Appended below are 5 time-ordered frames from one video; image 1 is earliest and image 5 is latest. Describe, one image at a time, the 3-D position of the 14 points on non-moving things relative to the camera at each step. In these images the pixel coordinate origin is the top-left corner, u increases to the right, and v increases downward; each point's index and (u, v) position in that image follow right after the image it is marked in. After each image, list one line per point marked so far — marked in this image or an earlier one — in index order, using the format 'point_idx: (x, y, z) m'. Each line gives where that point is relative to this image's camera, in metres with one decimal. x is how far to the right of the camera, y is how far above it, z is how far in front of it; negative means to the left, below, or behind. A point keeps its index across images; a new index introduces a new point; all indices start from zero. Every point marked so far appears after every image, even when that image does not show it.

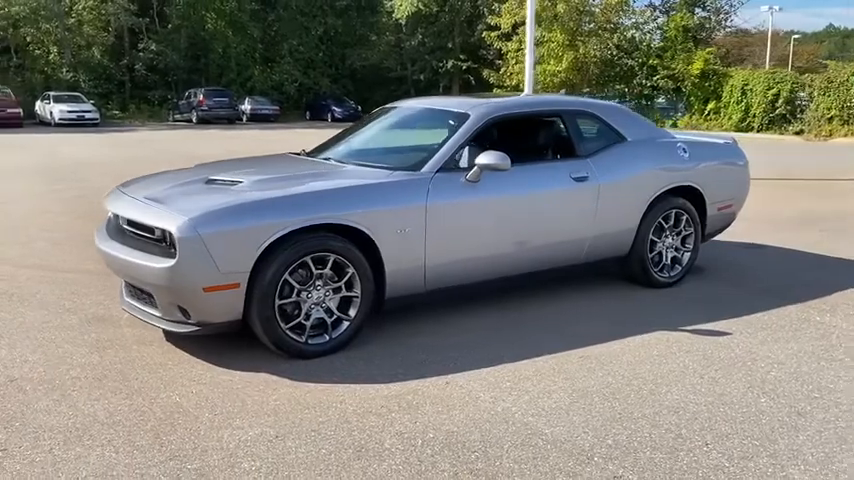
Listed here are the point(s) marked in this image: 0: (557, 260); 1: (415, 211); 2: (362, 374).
0: (+1.0, -0.1, +5.8) m
1: (-0.1, +0.2, +5.0) m
2: (-0.4, -0.8, +4.5) m
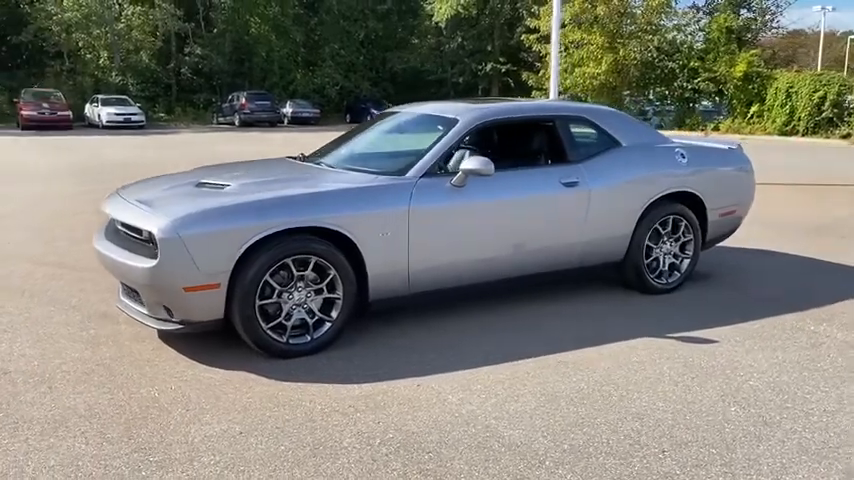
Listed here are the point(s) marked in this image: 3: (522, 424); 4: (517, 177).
0: (+0.9, -0.2, +5.8) m
1: (-0.2, +0.2, +5.0) m
2: (-0.5, -0.8, +4.6) m
3: (+0.5, -1.0, +3.9) m
4: (+0.7, +0.5, +5.6) m
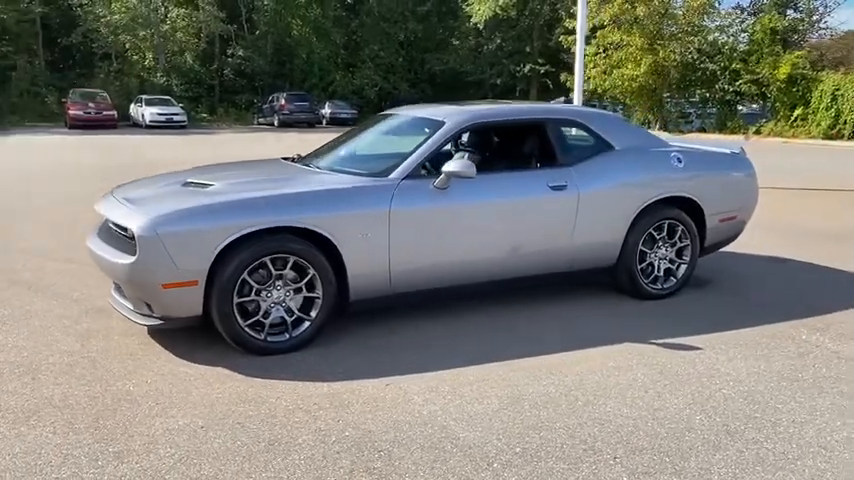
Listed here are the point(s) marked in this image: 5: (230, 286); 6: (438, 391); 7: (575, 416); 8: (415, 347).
0: (+0.8, -0.2, +5.8) m
1: (-0.3, +0.2, +5.1) m
2: (-0.7, -0.8, +4.7) m
3: (+0.3, -1.0, +3.9) m
4: (+0.6, +0.5, +5.6) m
5: (-1.2, -0.3, +4.7) m
6: (+0.1, -0.9, +4.3) m
7: (+0.8, -0.9, +4.0) m
8: (-0.1, -0.7, +5.2) m
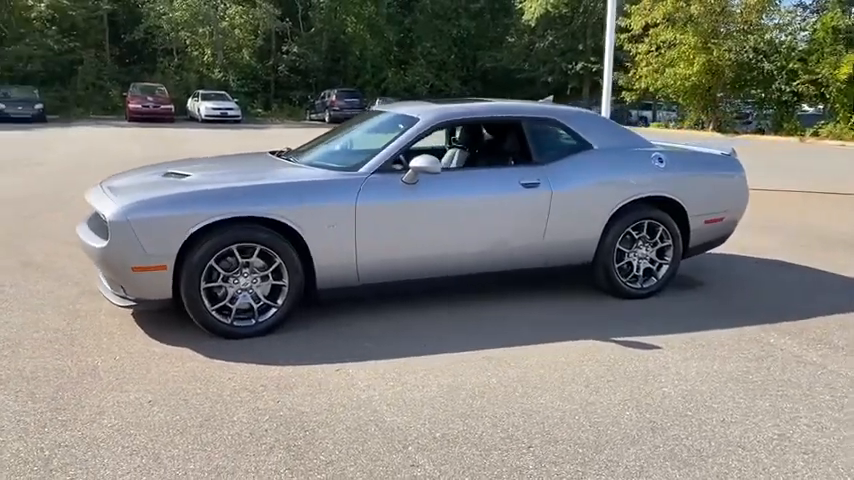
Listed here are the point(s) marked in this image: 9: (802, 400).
0: (+0.6, -0.2, +5.9) m
1: (-0.6, +0.2, +5.3) m
2: (-1.0, -0.8, +4.9) m
3: (-0.1, -0.9, +4.0) m
4: (+0.4, +0.5, +5.7) m
5: (-1.5, -0.2, +5.0) m
6: (-0.3, -0.8, +4.5) m
7: (+0.4, -0.9, +4.1) m
8: (-0.4, -0.7, +5.3) m
9: (+2.1, -0.9, +4.3) m
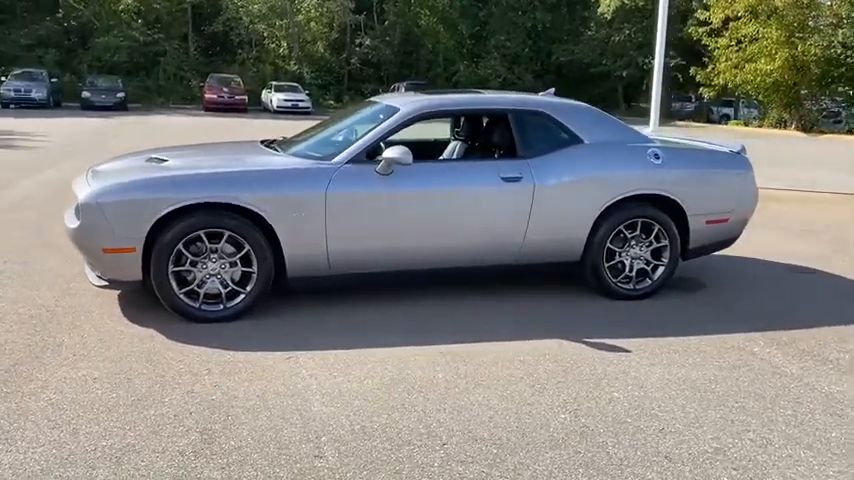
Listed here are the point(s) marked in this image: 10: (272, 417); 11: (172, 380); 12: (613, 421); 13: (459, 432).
0: (+0.5, -0.1, +5.8) m
1: (-0.8, +0.3, +5.3) m
2: (-1.3, -0.7, +5.0) m
3: (-0.5, -0.9, +4.0) m
4: (+0.2, +0.5, +5.6) m
5: (-1.8, -0.1, +5.1) m
6: (-0.6, -0.8, +4.5) m
7: (+0.1, -0.9, +4.1) m
8: (-0.6, -0.6, +5.3) m
9: (+1.8, -0.9, +4.0) m
10: (-0.8, -0.9, +3.8) m
11: (-1.4, -0.8, +4.2) m
12: (+1.0, -0.9, +3.9) m
13: (+0.2, -1.0, +3.7) m
